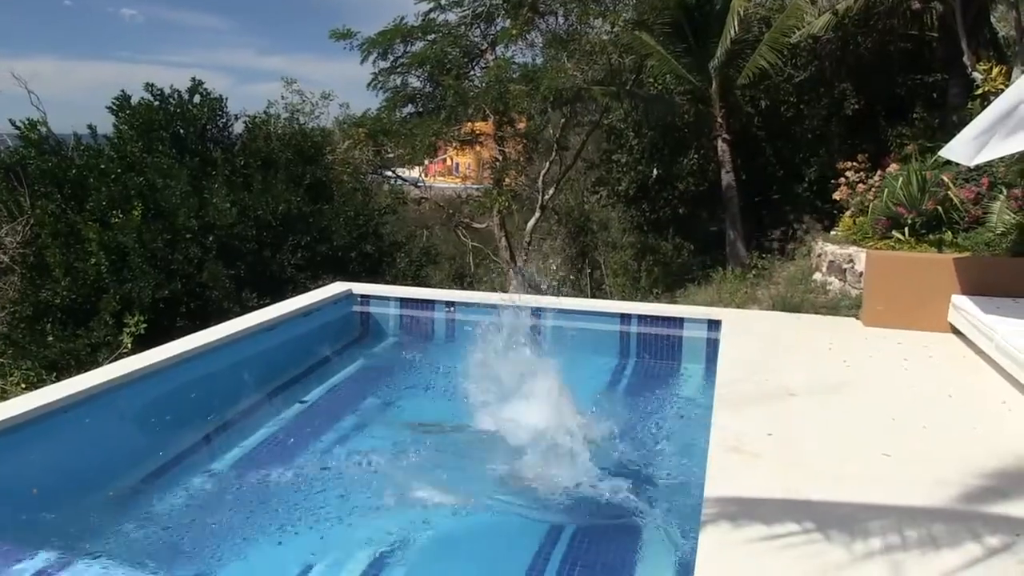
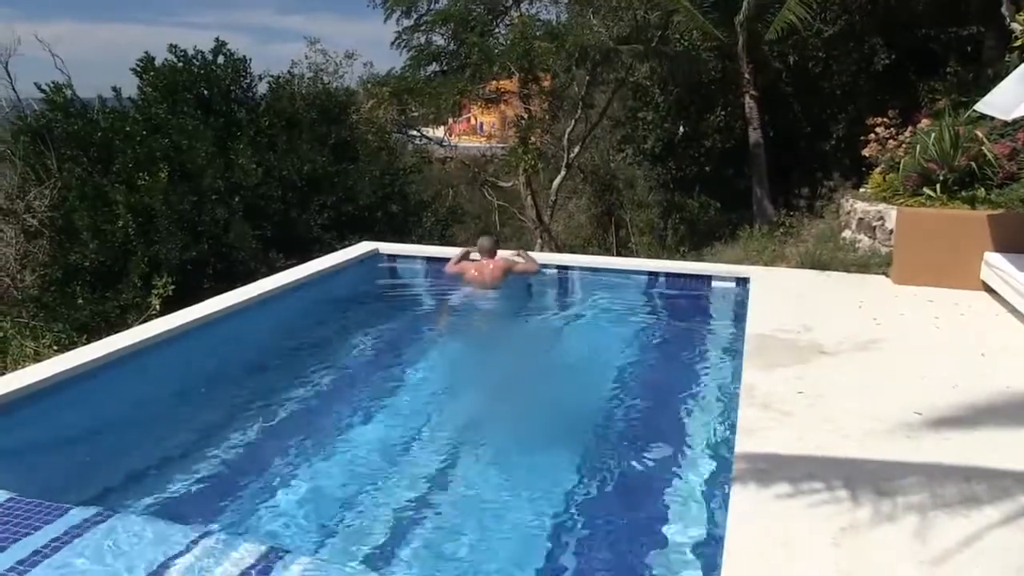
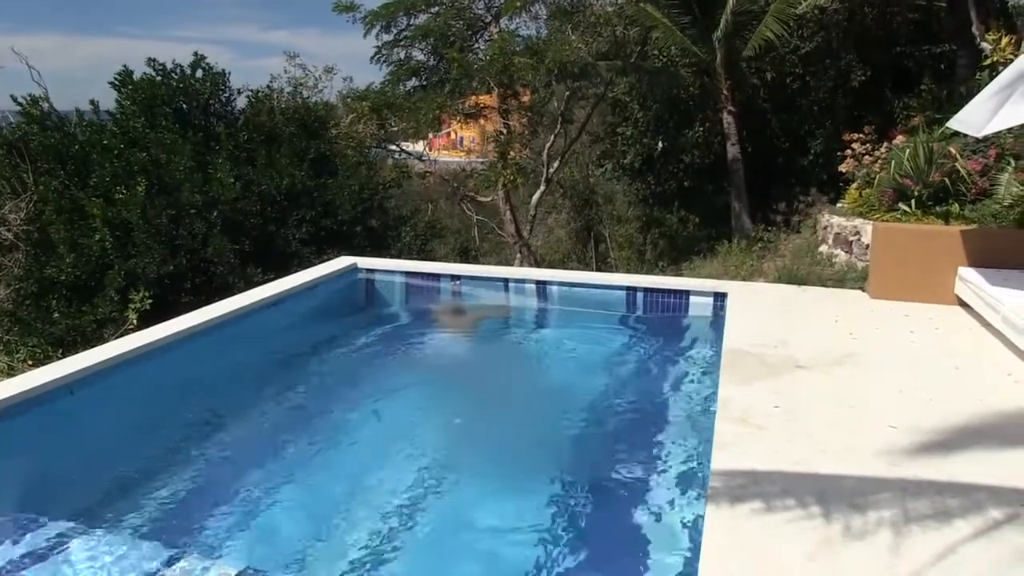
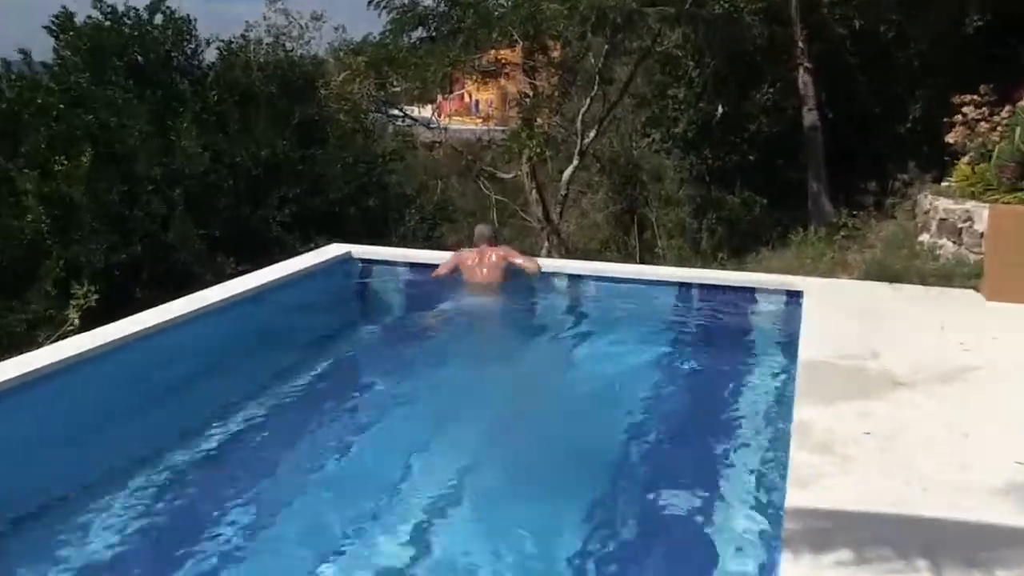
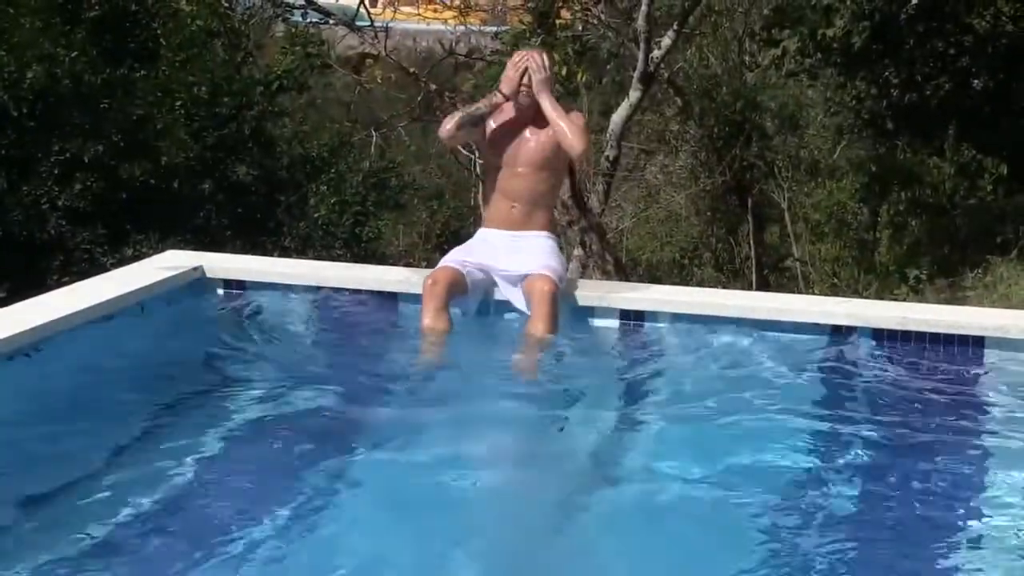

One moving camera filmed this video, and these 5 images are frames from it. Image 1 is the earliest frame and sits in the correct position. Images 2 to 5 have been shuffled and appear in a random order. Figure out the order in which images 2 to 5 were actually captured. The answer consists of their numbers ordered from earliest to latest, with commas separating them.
3, 2, 4, 5
